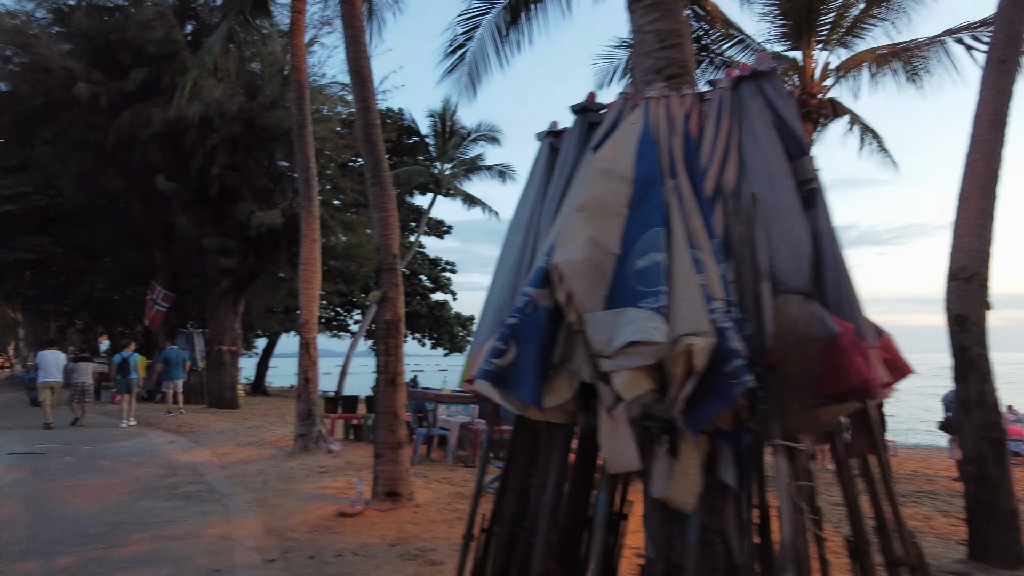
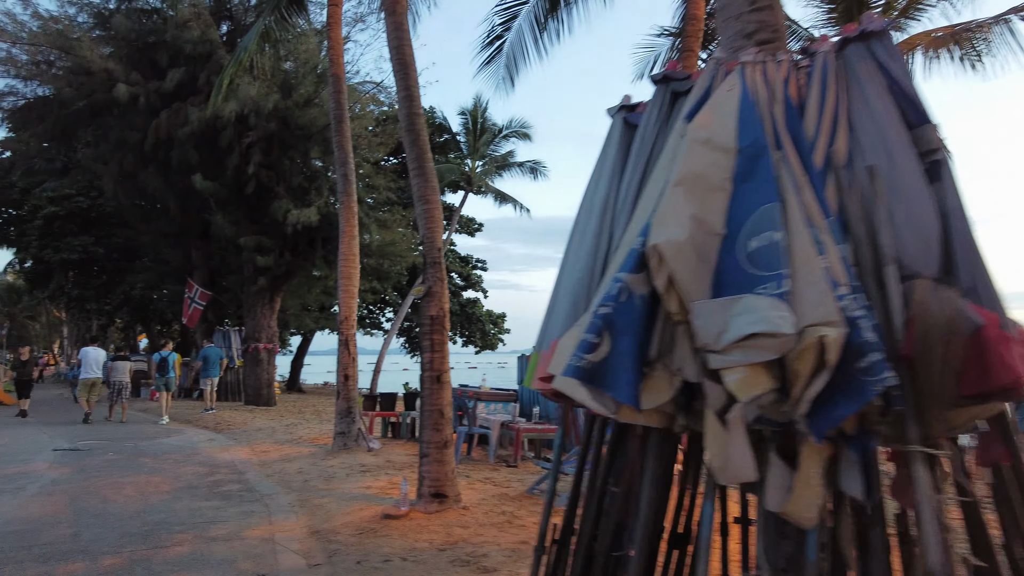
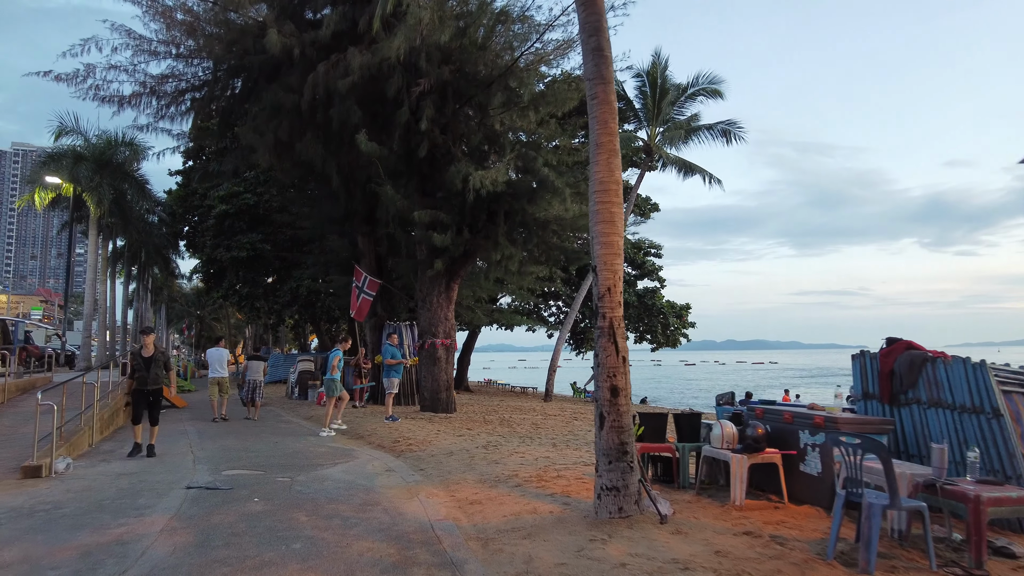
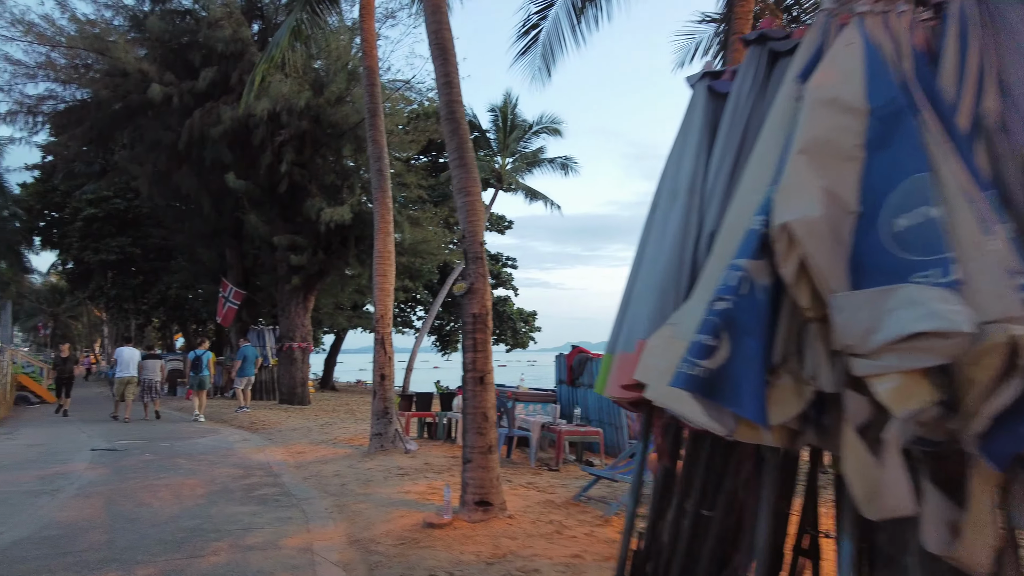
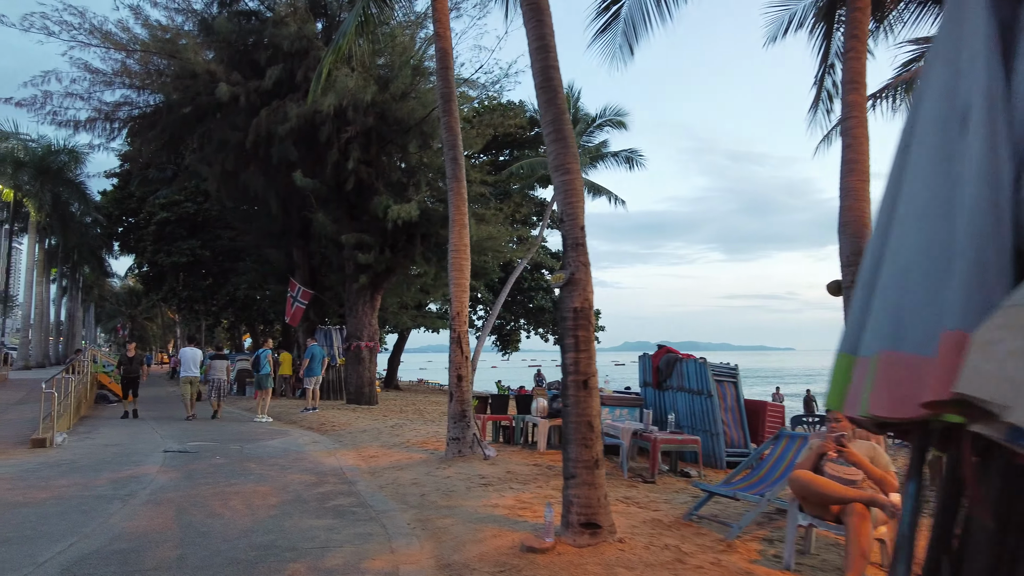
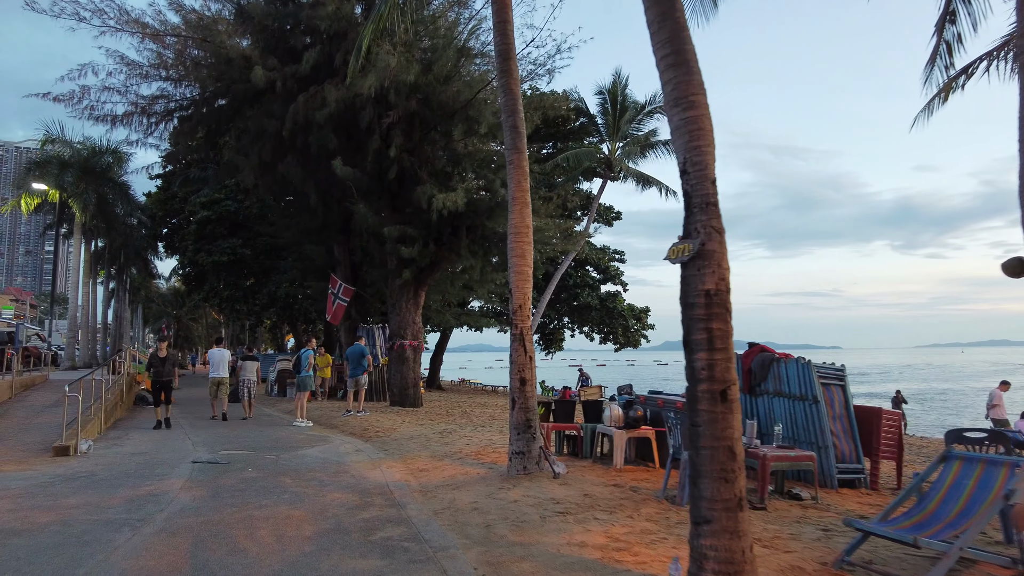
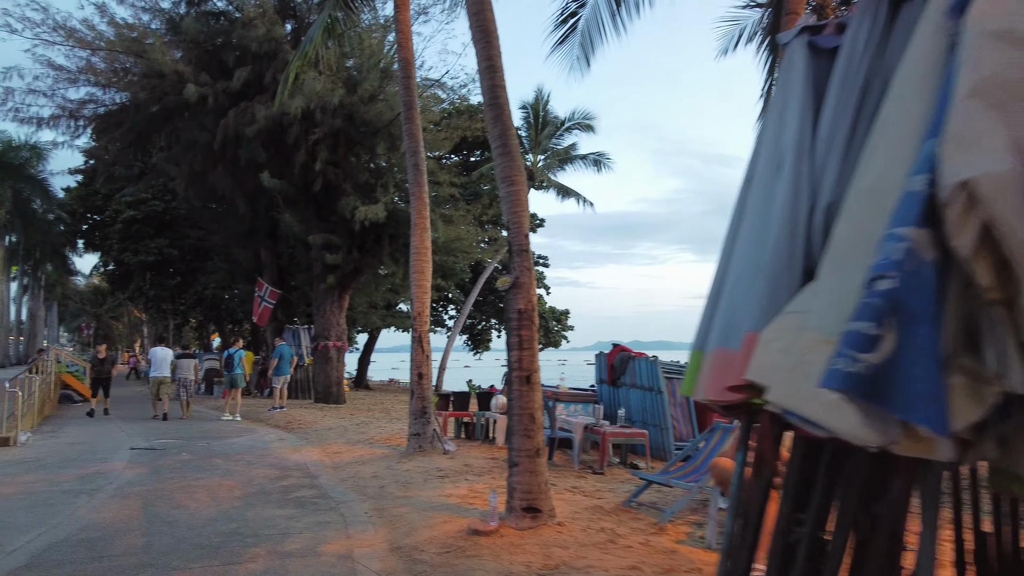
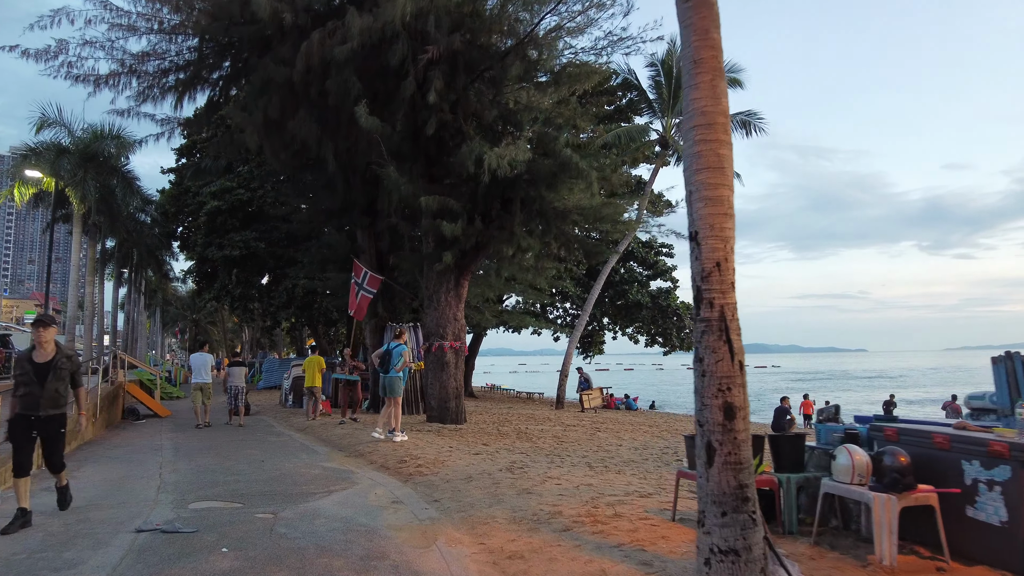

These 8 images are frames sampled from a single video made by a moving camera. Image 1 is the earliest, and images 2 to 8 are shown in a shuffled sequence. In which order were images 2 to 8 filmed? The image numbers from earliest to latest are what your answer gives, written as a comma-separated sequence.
2, 4, 7, 5, 6, 3, 8
